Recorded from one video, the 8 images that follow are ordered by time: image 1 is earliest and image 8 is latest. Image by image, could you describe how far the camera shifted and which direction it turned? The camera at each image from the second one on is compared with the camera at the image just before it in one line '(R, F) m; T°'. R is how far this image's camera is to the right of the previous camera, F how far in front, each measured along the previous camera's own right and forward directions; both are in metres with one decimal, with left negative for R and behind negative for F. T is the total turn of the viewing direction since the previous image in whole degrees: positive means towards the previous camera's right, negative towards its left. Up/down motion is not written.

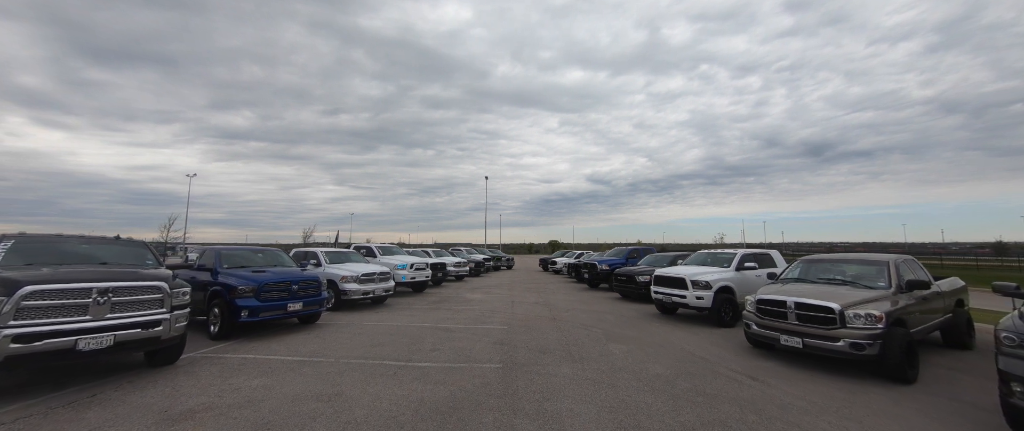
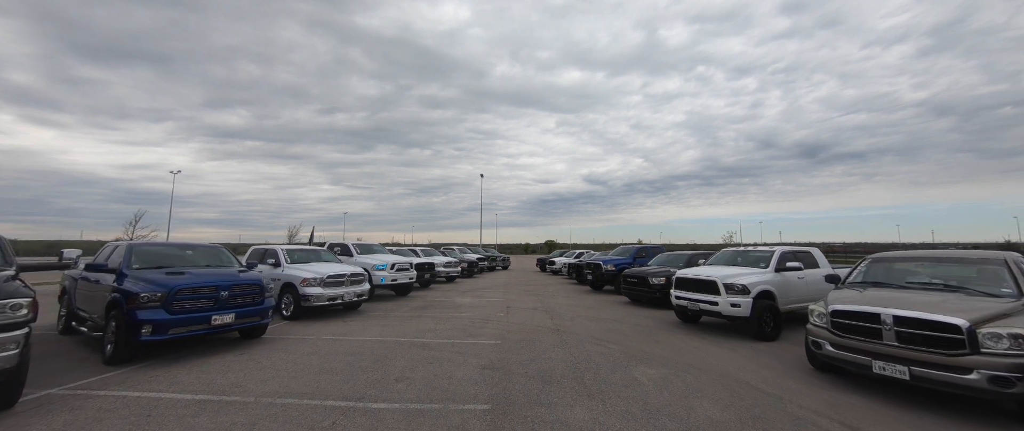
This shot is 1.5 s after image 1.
(0.0, +1.5) m; +1°
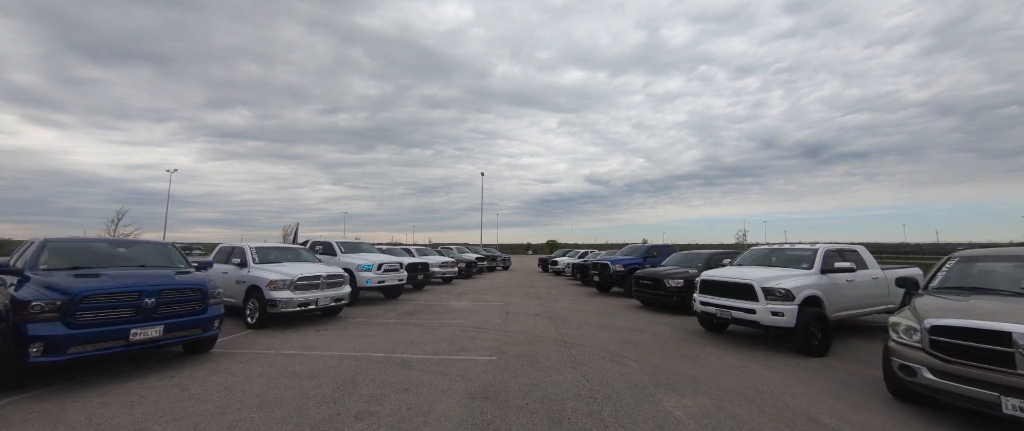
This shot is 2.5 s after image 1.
(0.0, +1.1) m; 0°
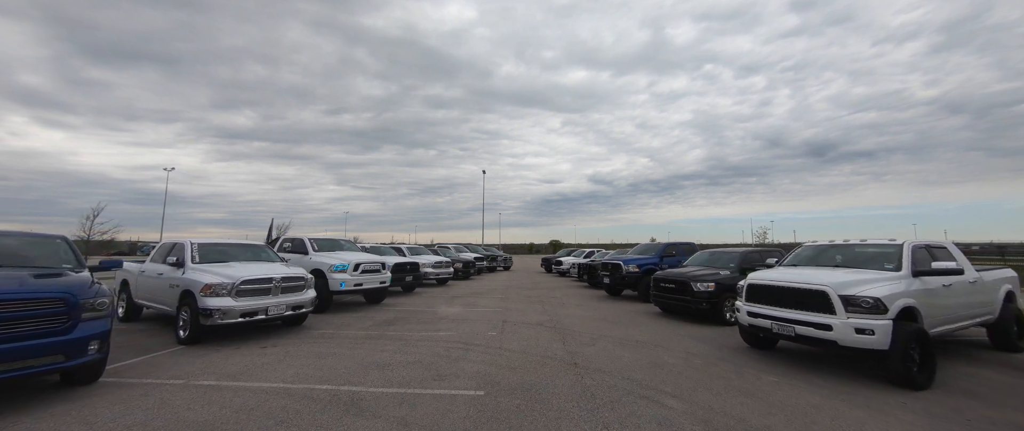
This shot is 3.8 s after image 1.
(+0.1, +1.4) m; -1°
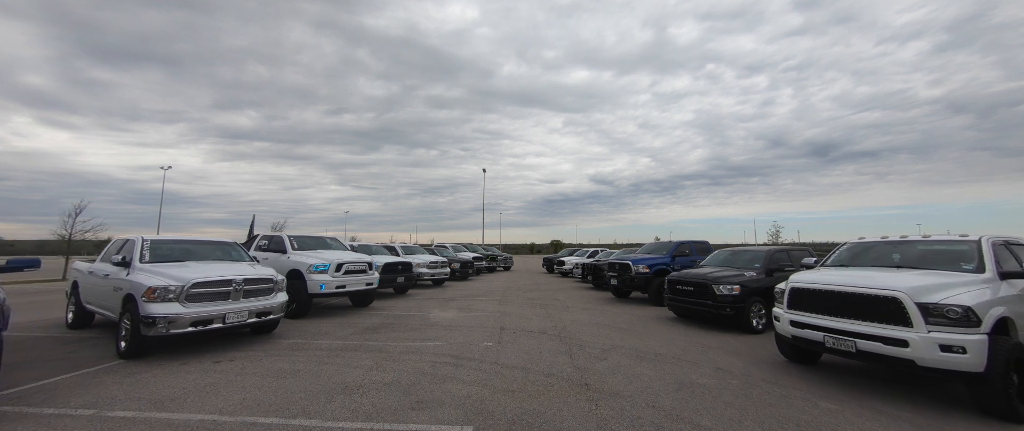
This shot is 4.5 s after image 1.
(+0.1, +0.8) m; 0°
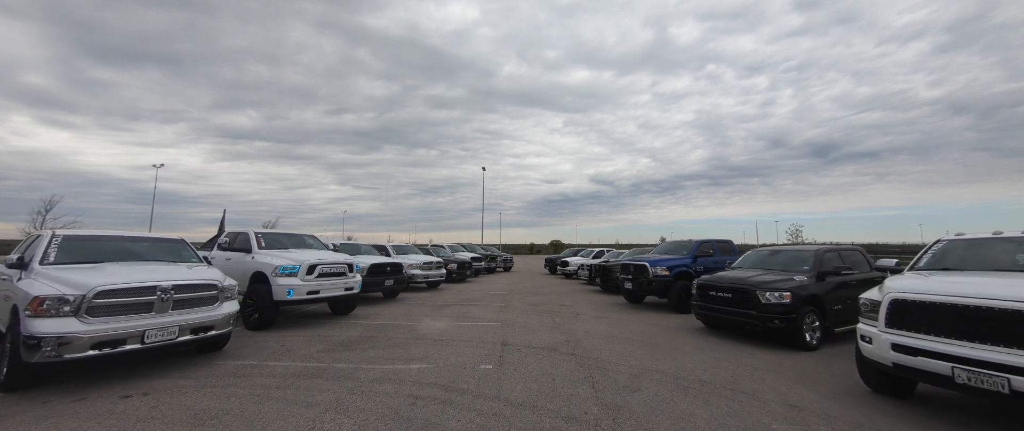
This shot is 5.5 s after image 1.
(-0.1, +1.1) m; 0°
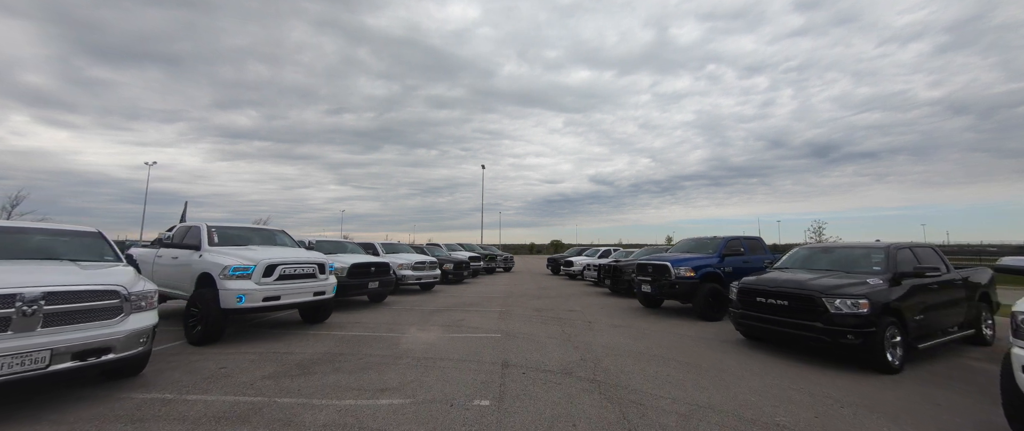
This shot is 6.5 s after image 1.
(-0.1, +1.2) m; 0°
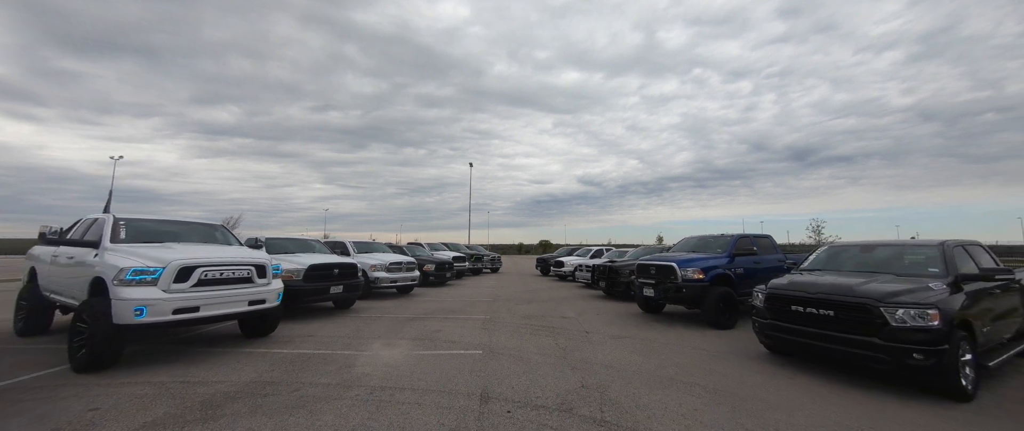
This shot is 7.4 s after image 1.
(+0.1, +1.0) m; +2°
